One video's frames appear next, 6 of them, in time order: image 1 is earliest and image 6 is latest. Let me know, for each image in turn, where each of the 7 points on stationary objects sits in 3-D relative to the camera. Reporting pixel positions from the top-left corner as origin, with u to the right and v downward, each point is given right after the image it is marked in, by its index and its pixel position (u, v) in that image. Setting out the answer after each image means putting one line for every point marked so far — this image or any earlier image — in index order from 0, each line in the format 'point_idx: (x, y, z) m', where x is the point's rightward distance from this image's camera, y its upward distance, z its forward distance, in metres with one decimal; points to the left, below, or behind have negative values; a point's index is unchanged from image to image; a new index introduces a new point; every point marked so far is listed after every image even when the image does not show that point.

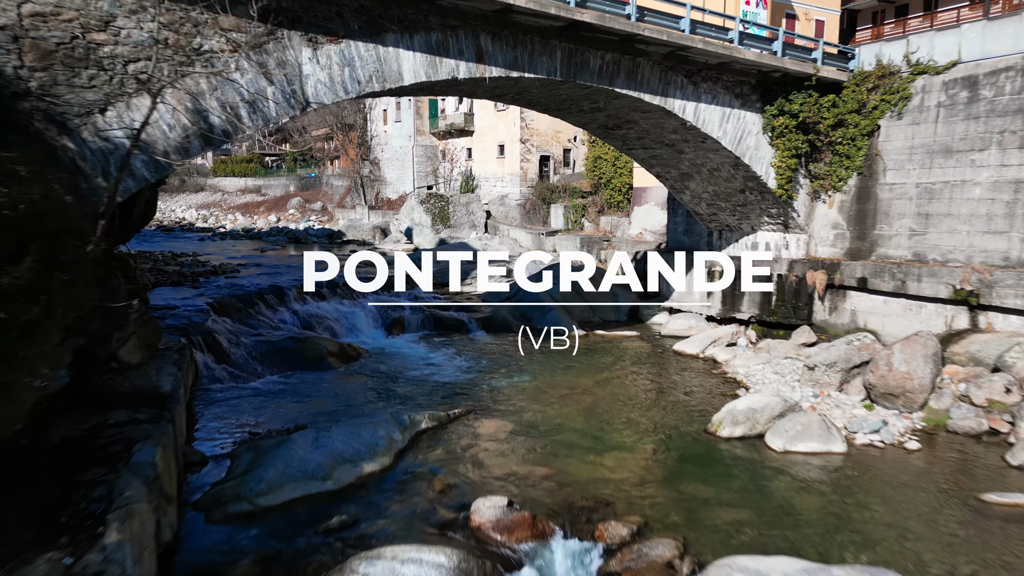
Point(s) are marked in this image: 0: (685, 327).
0: (+3.1, -0.7, +13.1) m
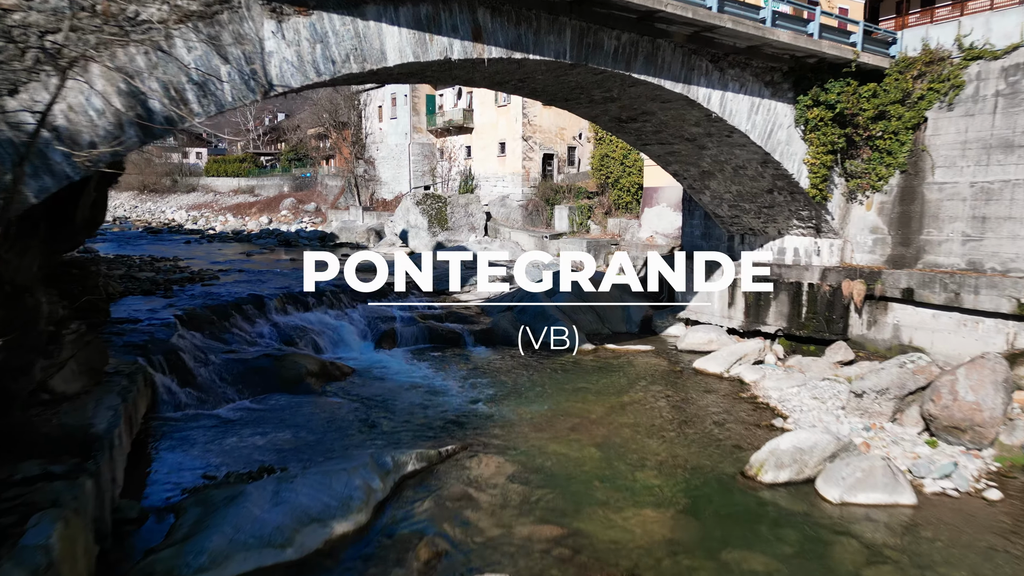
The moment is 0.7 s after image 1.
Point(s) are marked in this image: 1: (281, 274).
0: (+3.2, -0.9, +11.9) m
1: (-5.1, +0.3, +16.0) m
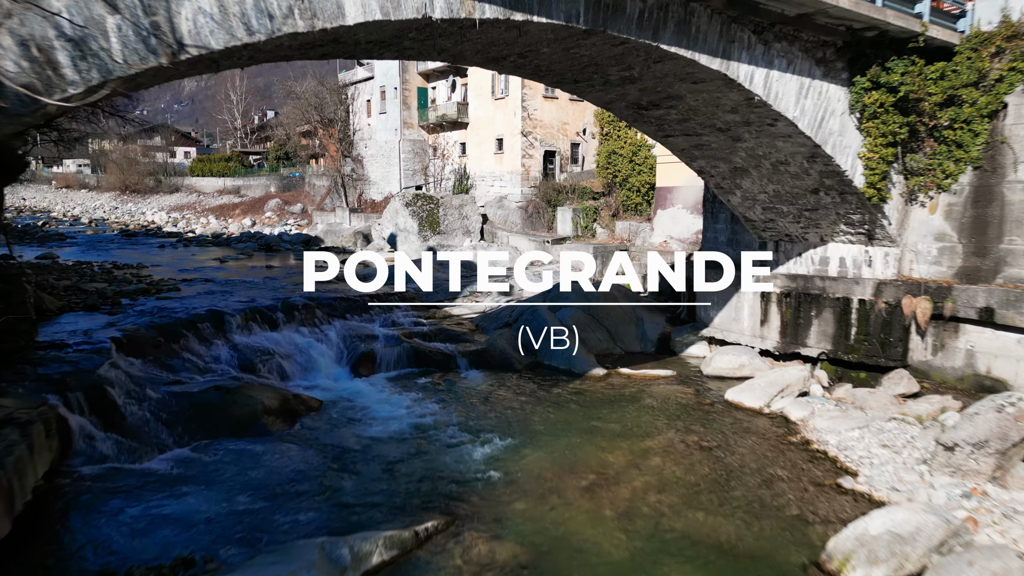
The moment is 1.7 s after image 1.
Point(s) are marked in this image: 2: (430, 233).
0: (+3.1, -1.1, +10.2) m
1: (-5.2, +0.1, +14.3) m
2: (-2.1, +1.4, +18.7) m
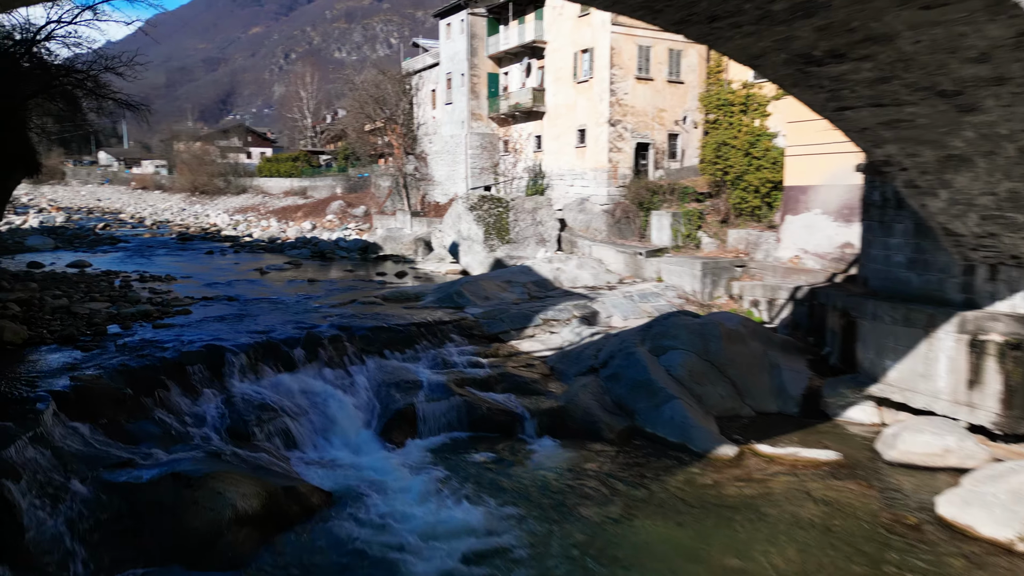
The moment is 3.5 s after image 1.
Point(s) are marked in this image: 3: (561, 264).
0: (+4.0, -1.5, +6.8) m
1: (-3.8, -0.3, +11.8) m
2: (-0.3, +1.0, +15.8) m
3: (+0.9, +0.5, +13.5) m
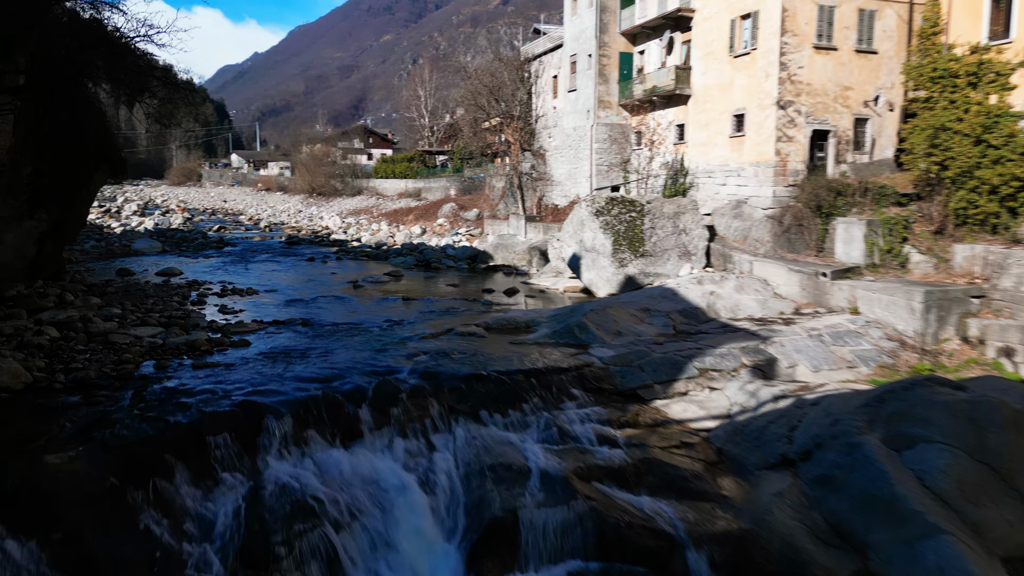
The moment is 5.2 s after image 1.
0: (+4.9, -2.0, +3.4) m
1: (-2.0, -0.6, +9.6) m
2: (+2.1, +0.6, +13.0) m
3: (+3.0, 0.0, +10.4) m
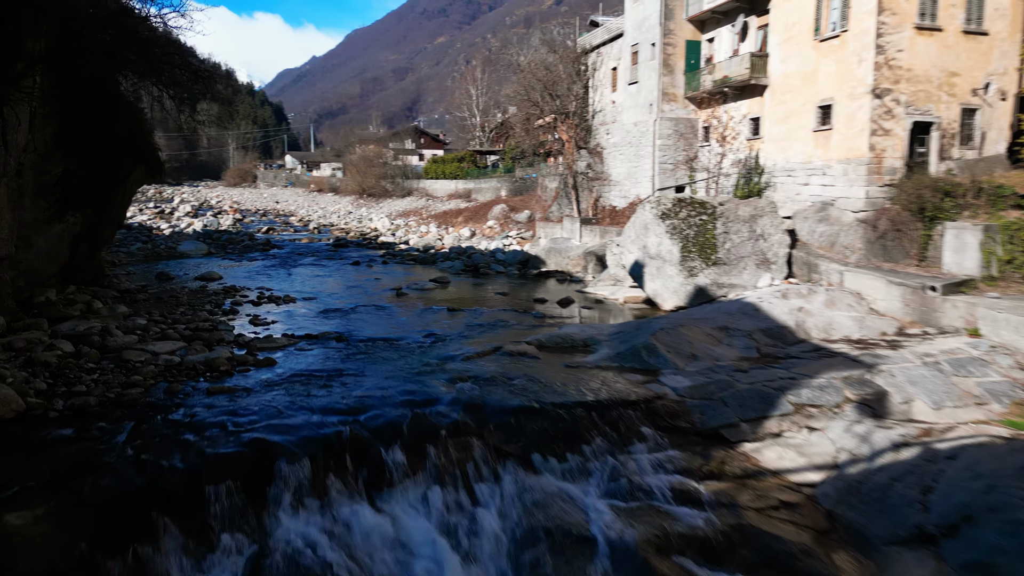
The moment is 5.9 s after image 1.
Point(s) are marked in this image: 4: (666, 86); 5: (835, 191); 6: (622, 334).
0: (+5.1, -2.2, +1.9) m
1: (-1.3, -0.7, +8.6) m
2: (+3.0, +0.4, +11.7) m
3: (+3.7, -0.2, +9.1) m
4: (+4.0, +5.2, +19.2) m
5: (+5.9, +1.8, +13.4) m
6: (+1.3, -0.6, +8.7) m
